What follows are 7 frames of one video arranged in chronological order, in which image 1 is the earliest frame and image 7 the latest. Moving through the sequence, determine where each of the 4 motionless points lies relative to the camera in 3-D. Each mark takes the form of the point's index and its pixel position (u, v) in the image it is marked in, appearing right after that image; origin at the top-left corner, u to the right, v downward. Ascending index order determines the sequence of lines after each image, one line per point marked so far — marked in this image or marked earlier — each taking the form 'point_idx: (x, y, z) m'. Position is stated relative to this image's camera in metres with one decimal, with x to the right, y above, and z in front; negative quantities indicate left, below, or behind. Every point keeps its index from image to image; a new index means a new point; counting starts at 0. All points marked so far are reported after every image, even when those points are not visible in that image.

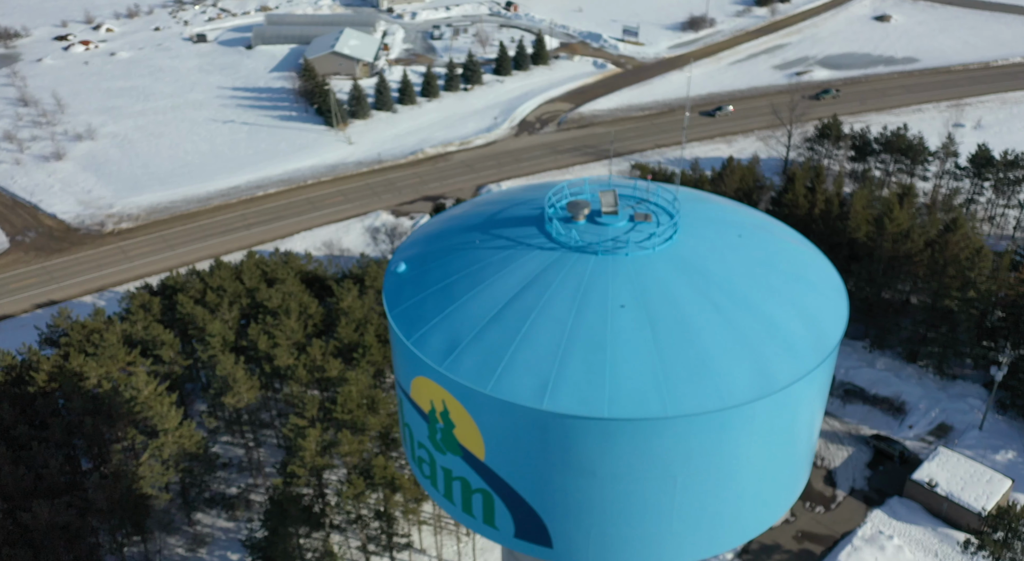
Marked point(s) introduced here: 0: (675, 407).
0: (+2.8, -2.2, +15.4) m
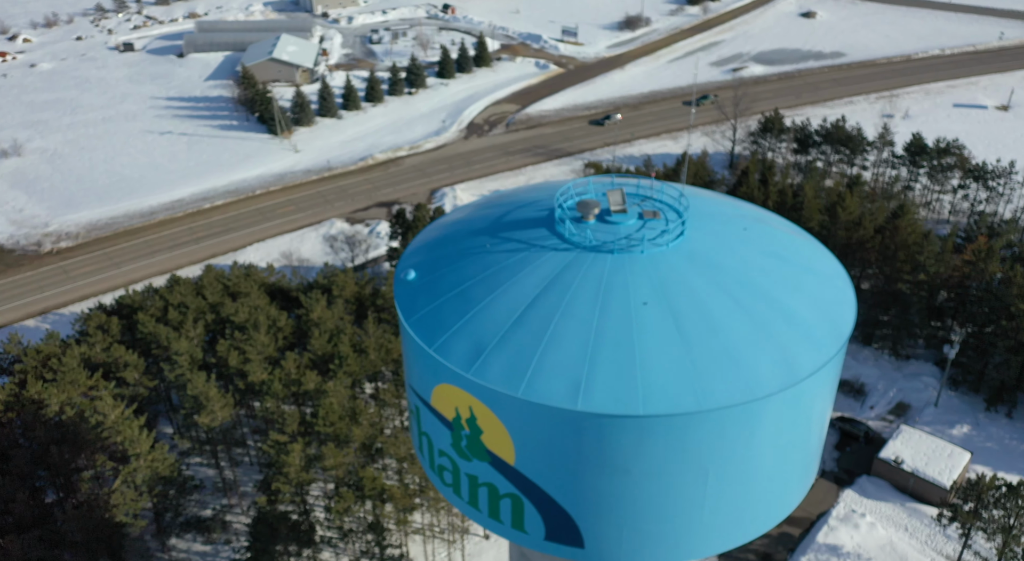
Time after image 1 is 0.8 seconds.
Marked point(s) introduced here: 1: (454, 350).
0: (+3.5, -2.1, +15.7) m
1: (-1.1, -1.4, +17.2) m
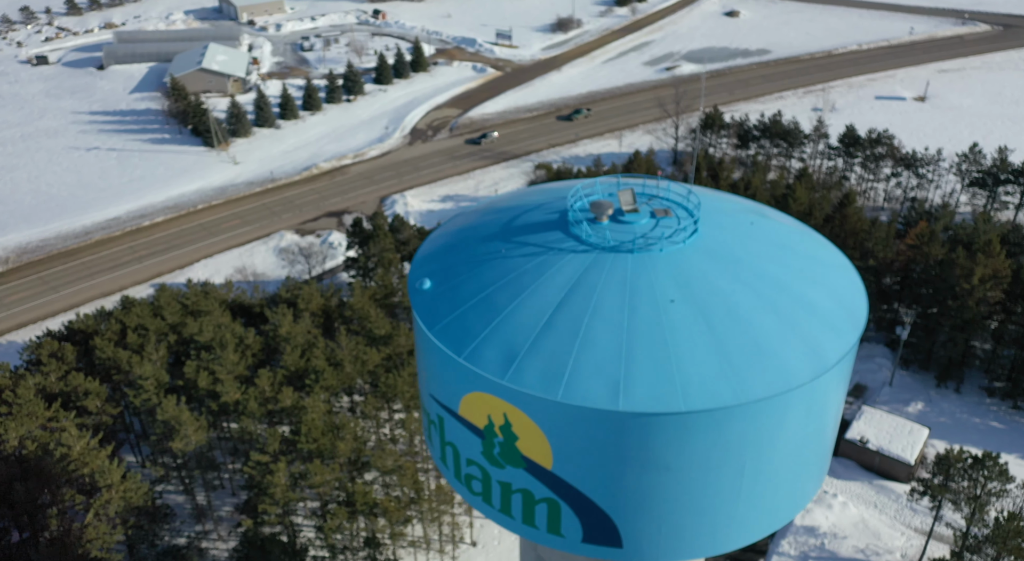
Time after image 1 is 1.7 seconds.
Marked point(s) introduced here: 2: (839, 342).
0: (+4.2, -2.1, +16.1) m
1: (-0.5, -1.5, +17.2) m
2: (+6.3, -1.2, +16.9) m
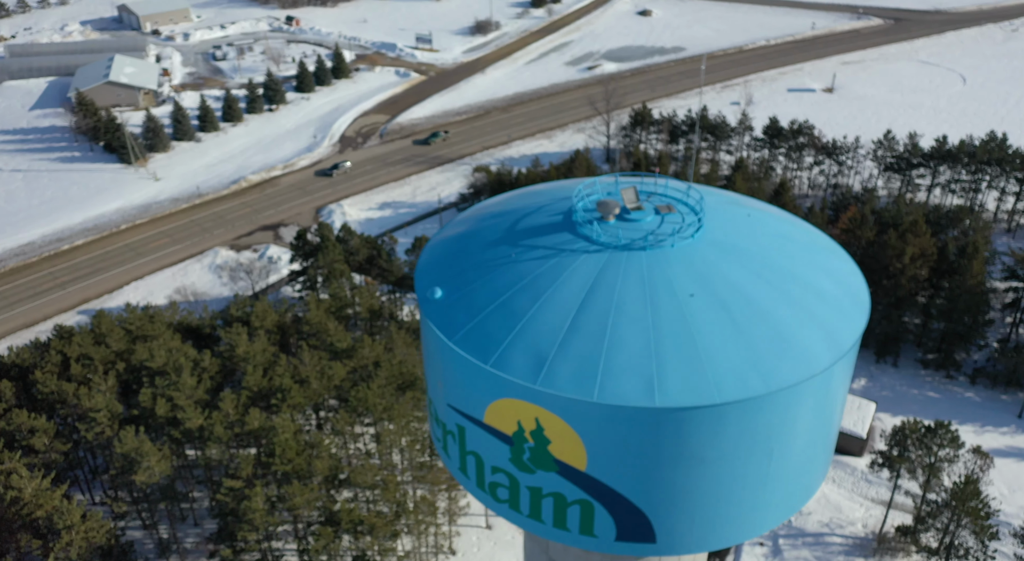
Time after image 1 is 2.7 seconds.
0: (+4.9, -1.9, +16.5) m
1: (+0.1, -1.6, +17.0) m
2: (+6.7, -0.9, +17.6) m
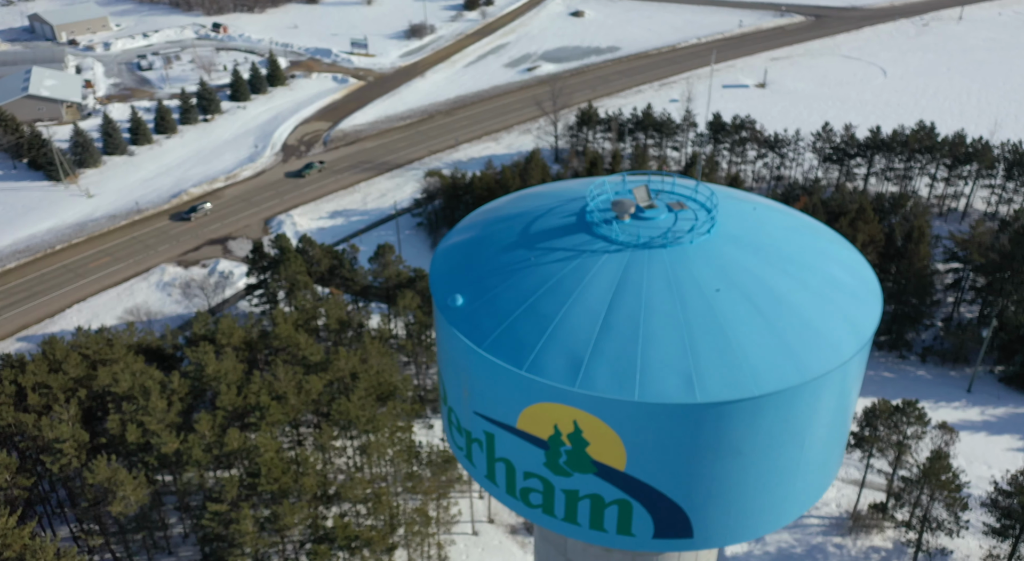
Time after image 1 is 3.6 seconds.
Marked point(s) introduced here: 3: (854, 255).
0: (+5.6, -1.7, +16.9) m
1: (+0.7, -1.7, +16.9) m
2: (+7.3, -0.6, +18.1) m
3: (+7.5, +0.5, +19.5) m
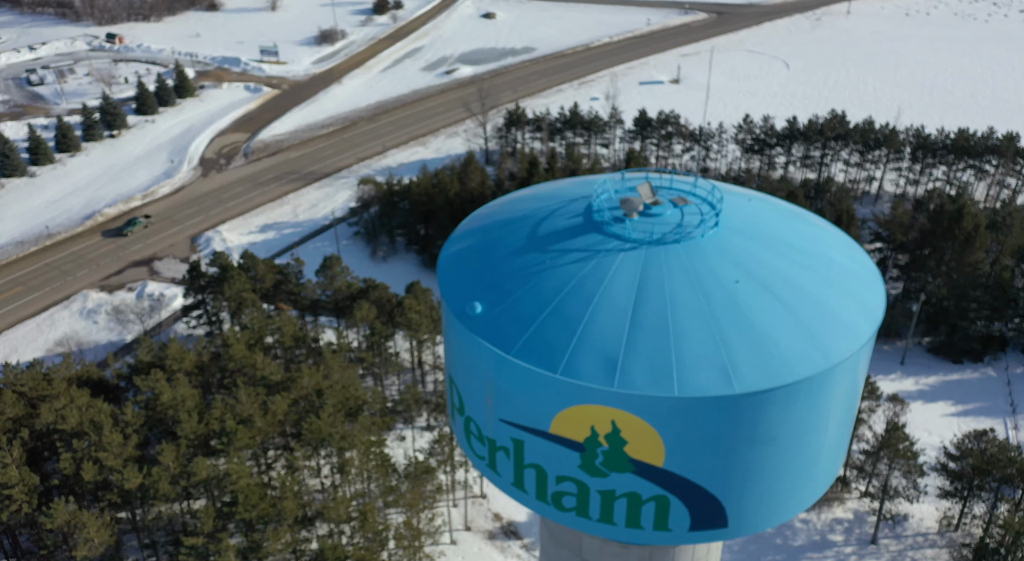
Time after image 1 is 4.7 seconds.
0: (+6.2, -1.4, +17.4) m
1: (+1.4, -1.7, +16.8) m
2: (+7.7, -0.3, +18.8) m
3: (+7.6, +0.9, +20.3) m
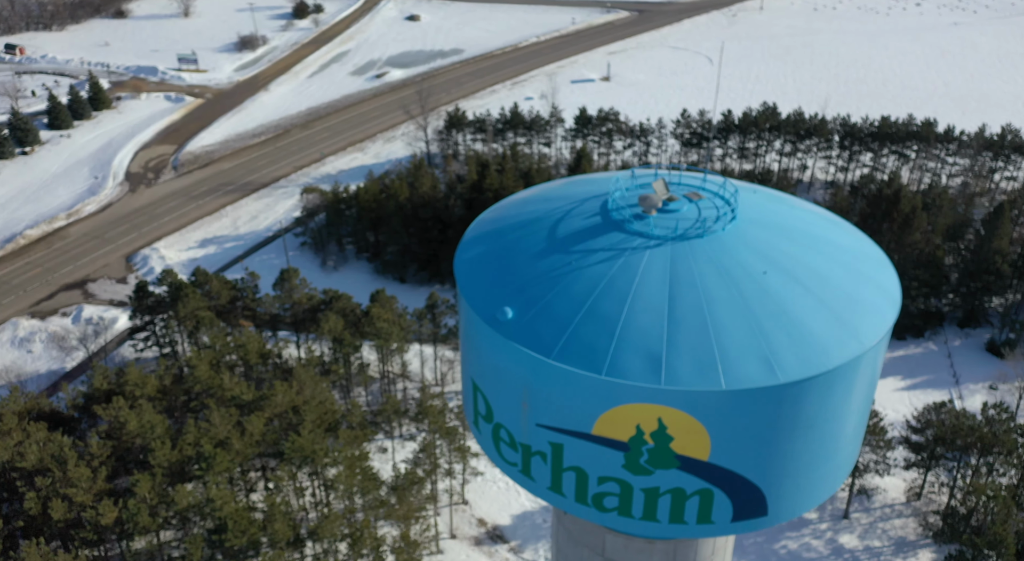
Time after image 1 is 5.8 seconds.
0: (+6.9, -1.1, +17.8) m
1: (+2.2, -1.6, +16.6) m
2: (+8.1, +0.1, +19.4) m
3: (+7.9, +1.3, +20.8) m
